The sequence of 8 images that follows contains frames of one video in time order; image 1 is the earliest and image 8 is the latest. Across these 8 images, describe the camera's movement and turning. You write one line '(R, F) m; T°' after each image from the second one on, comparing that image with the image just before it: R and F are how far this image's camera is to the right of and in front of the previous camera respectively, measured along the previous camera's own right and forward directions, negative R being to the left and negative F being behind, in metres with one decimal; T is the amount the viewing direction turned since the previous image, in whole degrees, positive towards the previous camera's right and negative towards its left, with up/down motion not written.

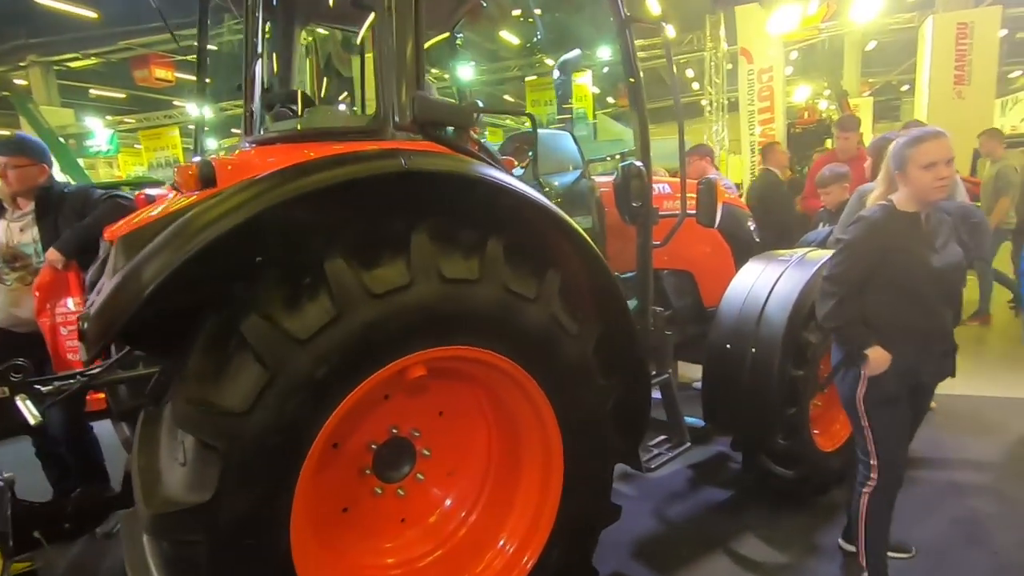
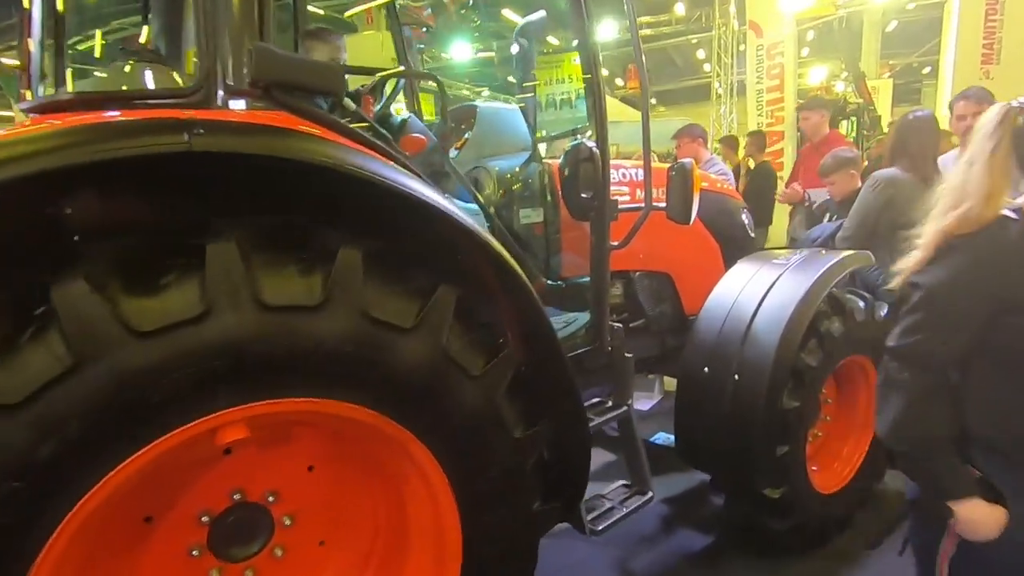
(+0.3, +0.5) m; -1°
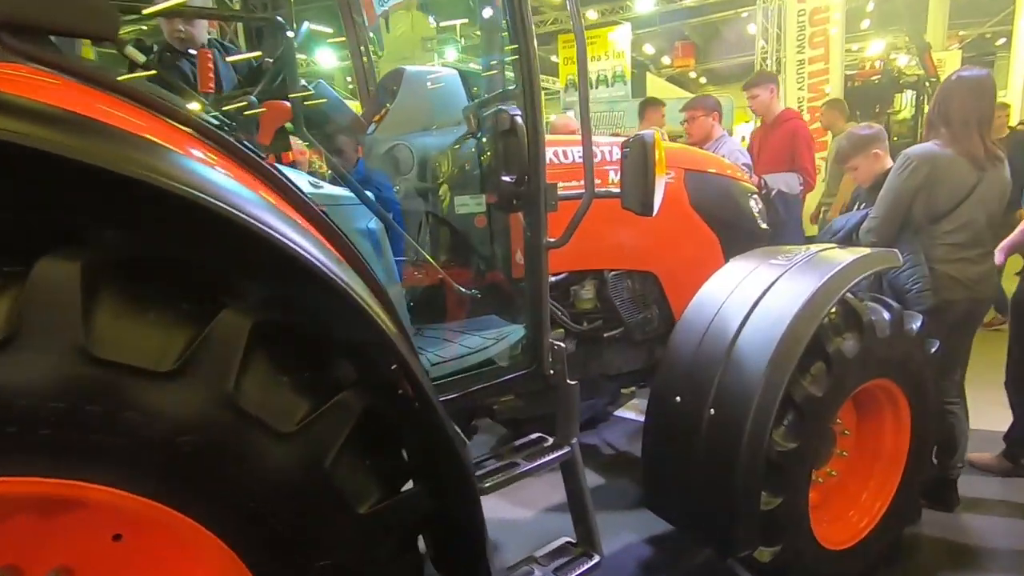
(+0.3, +0.4) m; -4°
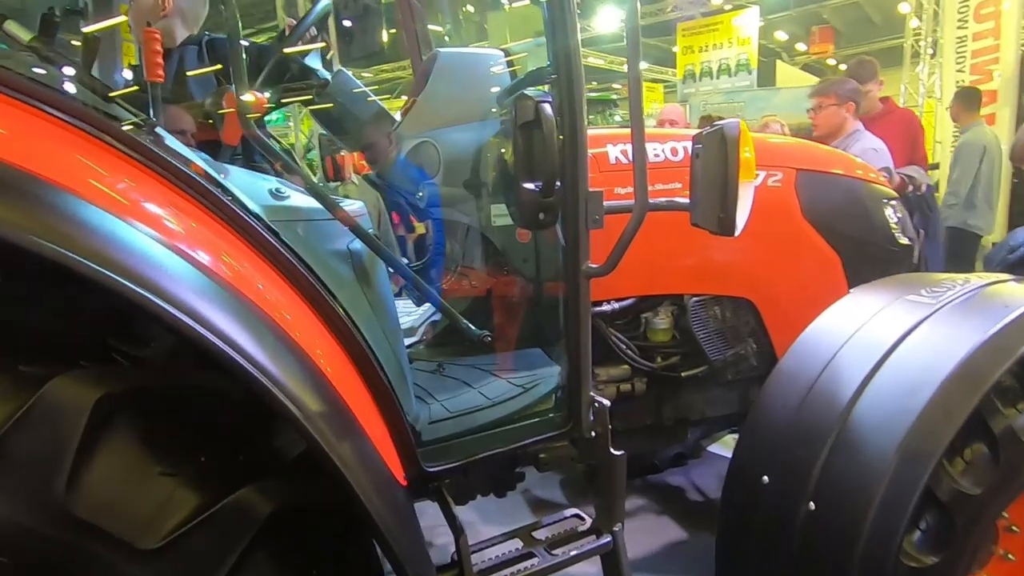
(+0.2, +0.4) m; -10°
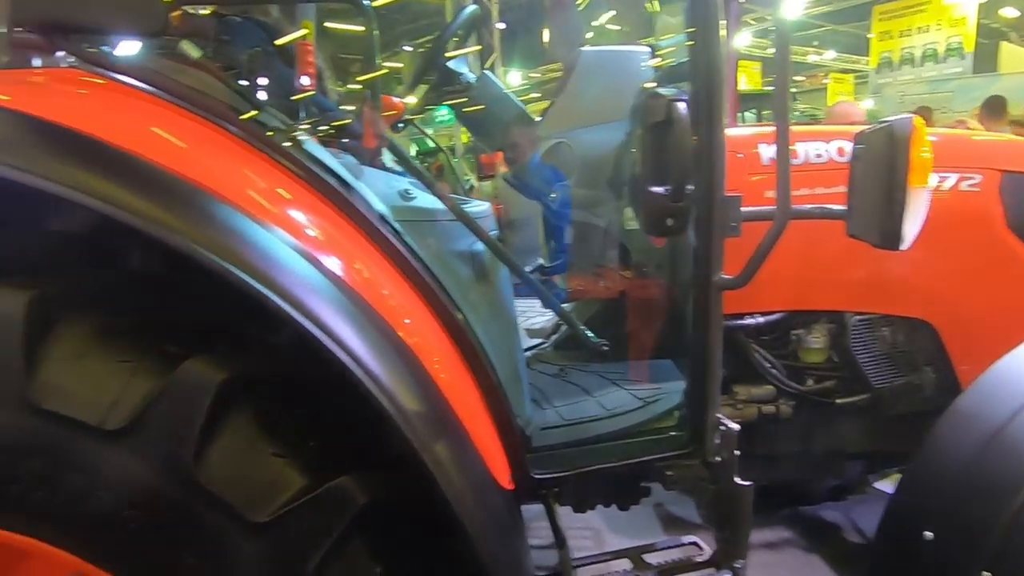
(+0.1, 0.0) m; -14°
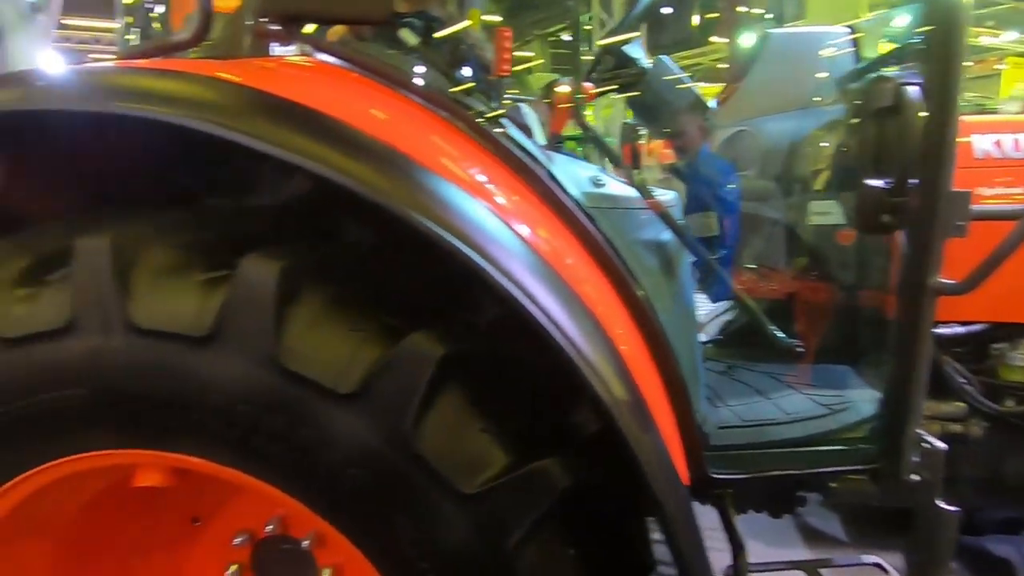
(-0.1, 0.0) m; -10°
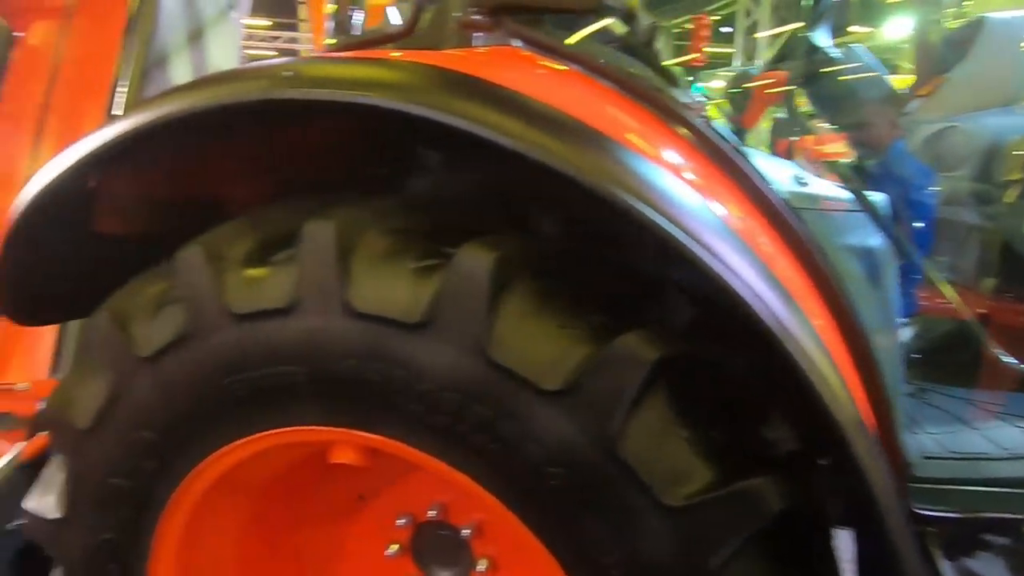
(-0.1, 0.0) m; -9°
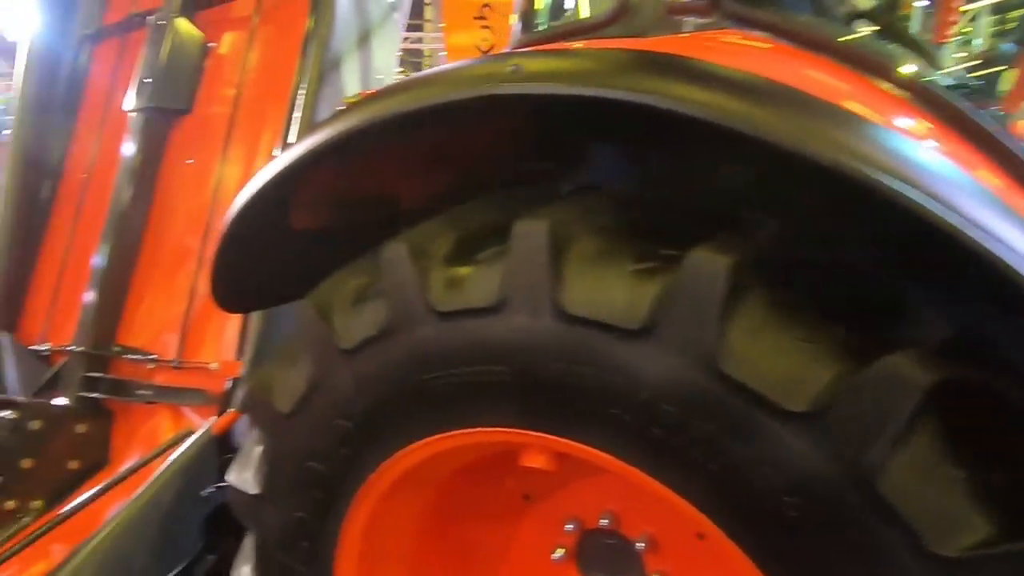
(-0.1, 0.0) m; -10°
